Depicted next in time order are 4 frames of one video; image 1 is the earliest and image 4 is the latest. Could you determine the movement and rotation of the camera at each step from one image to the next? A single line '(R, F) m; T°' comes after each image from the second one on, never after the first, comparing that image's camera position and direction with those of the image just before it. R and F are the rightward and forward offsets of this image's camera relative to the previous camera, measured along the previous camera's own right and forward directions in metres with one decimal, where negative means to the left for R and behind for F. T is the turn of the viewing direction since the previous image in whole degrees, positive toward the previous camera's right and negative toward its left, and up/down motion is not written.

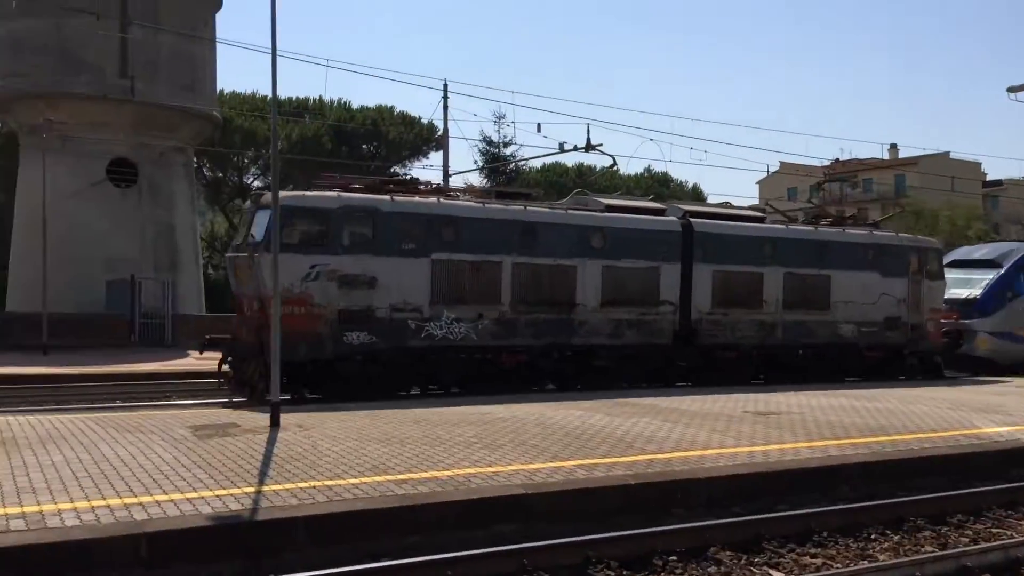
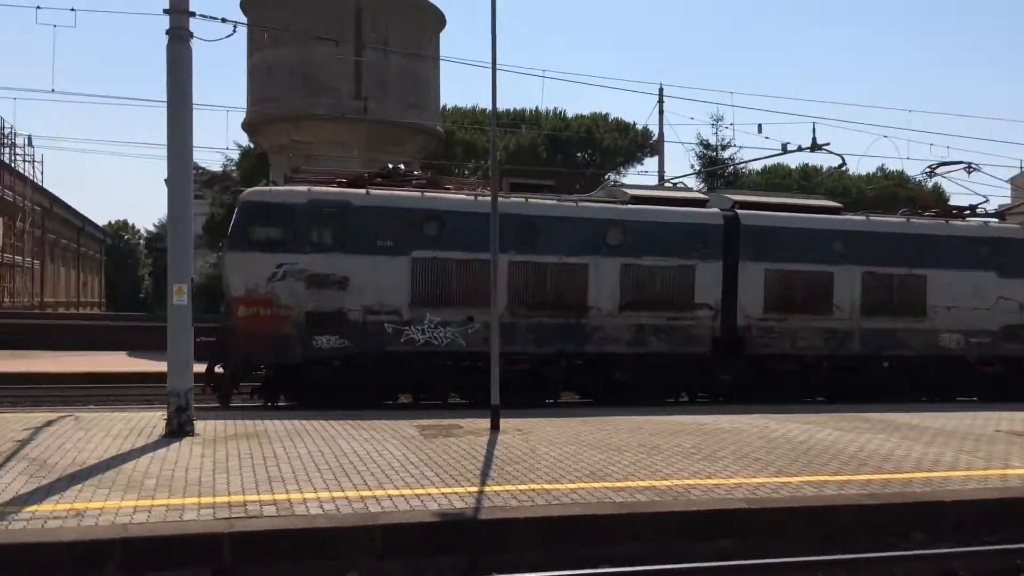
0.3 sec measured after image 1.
(+2.8, +1.6) m; -13°
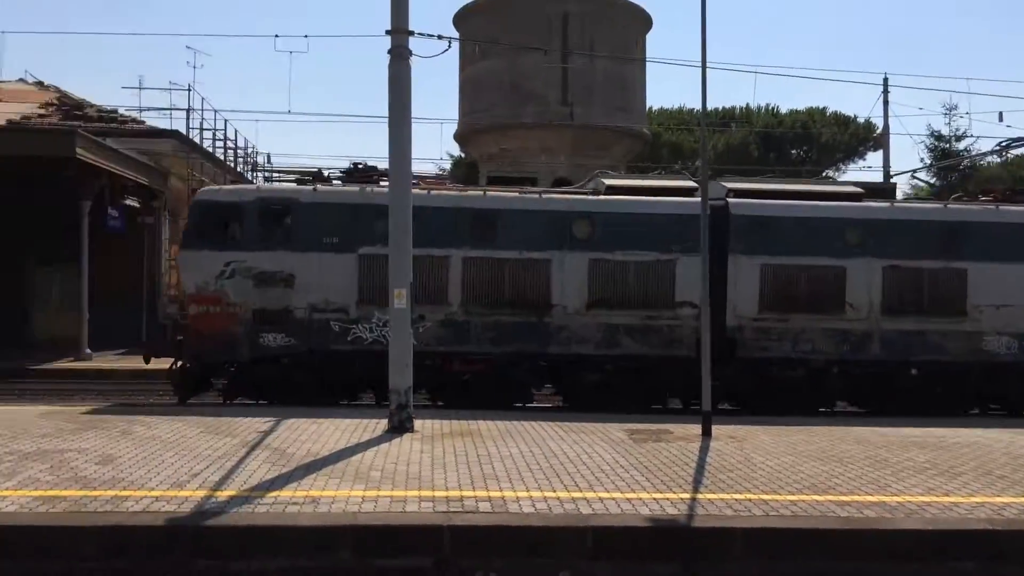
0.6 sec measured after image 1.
(+3.1, +0.9) m; -12°
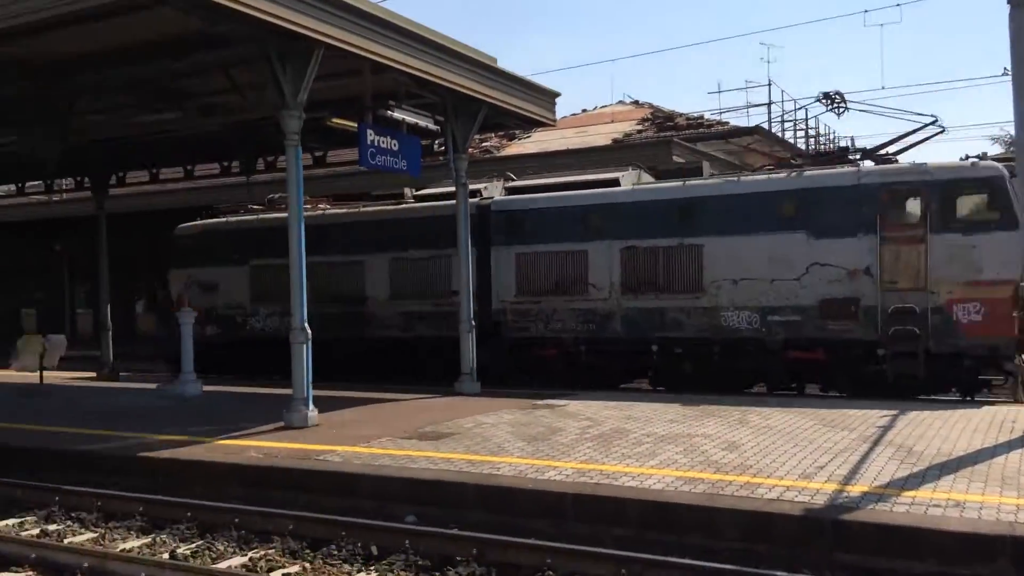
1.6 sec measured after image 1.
(+10.3, +0.8) m; -33°
